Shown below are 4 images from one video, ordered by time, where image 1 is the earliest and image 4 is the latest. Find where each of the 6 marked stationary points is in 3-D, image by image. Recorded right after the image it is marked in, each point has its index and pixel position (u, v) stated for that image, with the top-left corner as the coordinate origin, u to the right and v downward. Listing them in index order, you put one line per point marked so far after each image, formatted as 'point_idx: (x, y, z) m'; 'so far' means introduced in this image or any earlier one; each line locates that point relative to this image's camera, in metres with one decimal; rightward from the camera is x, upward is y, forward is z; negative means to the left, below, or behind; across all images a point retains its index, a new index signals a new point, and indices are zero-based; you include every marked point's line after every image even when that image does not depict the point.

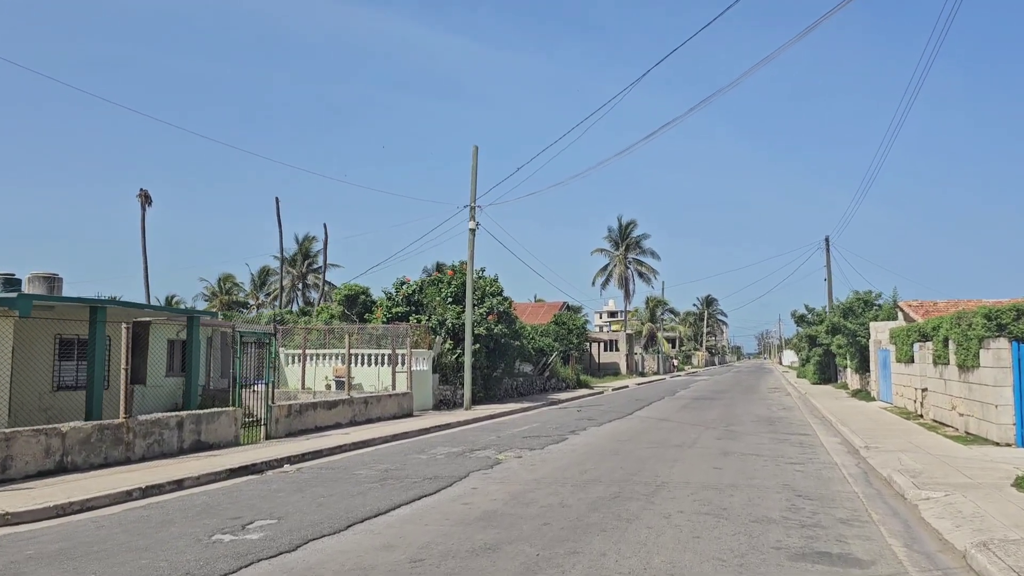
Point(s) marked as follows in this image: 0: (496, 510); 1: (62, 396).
0: (-0.1, -2.0, +7.8) m
1: (-9.1, -2.2, +17.1) m
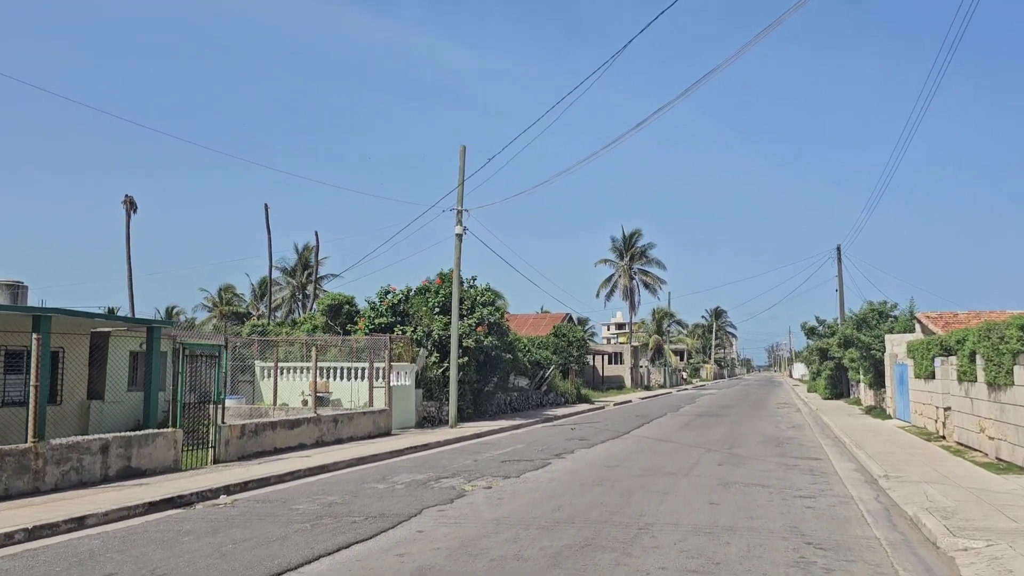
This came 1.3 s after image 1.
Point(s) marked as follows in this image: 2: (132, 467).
0: (-0.6, -2.1, +6.4) m
1: (-9.4, -2.3, +15.8) m
2: (-4.9, -2.3, +11.0) m
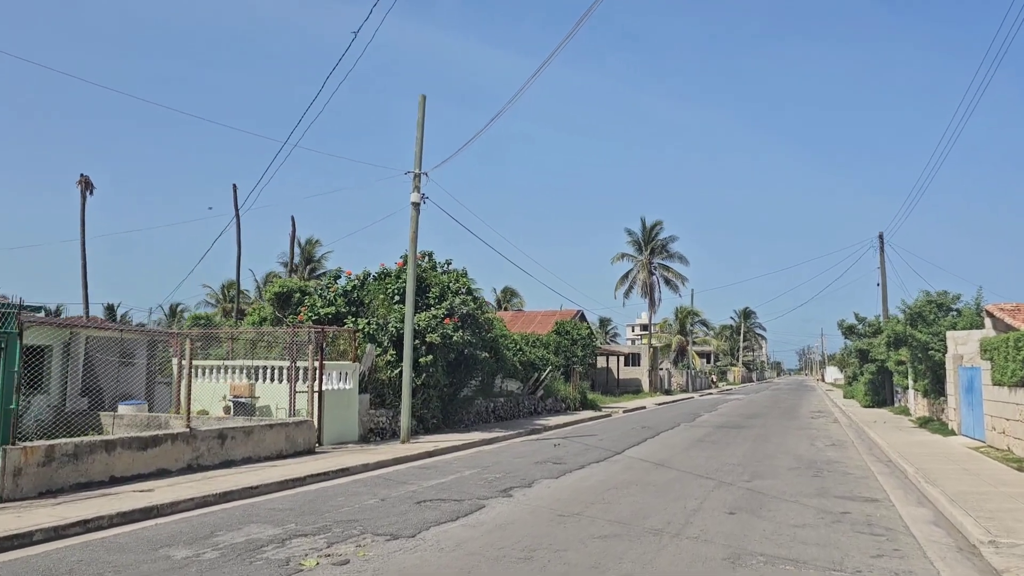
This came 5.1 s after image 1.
0: (-1.7, -1.7, +2.3) m
1: (-10.2, -1.9, +12.0) m
2: (-5.9, -1.9, +7.1) m
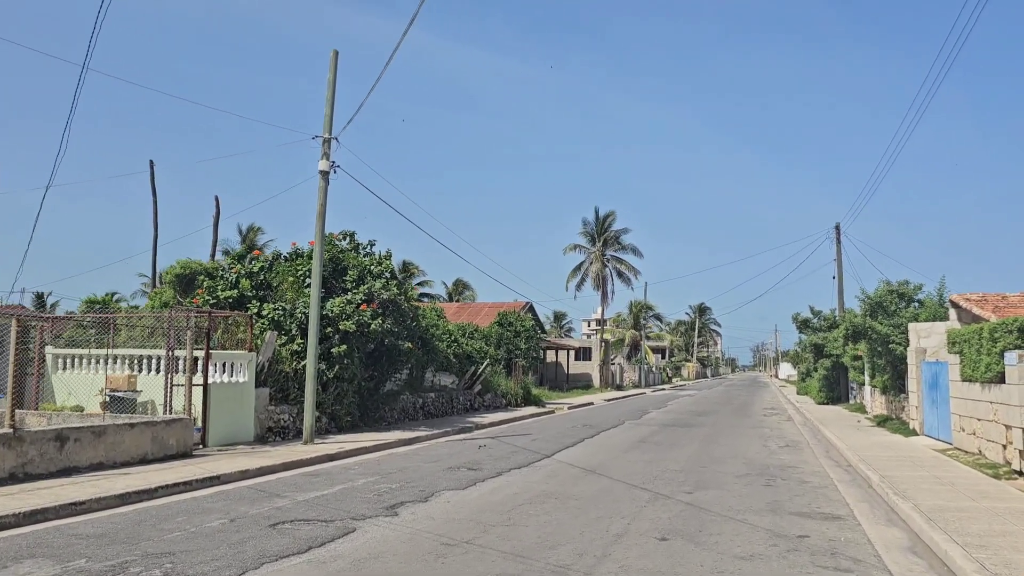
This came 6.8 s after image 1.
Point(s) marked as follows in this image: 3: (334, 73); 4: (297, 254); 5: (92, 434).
0: (-2.4, -1.4, +0.3) m
1: (-11.3, -1.5, +9.6) m
2: (-6.8, -1.6, +4.9) m
3: (-3.2, +3.9, +15.4) m
4: (-4.5, +0.7, +17.8) m
5: (-5.2, -1.8, +10.5) m
